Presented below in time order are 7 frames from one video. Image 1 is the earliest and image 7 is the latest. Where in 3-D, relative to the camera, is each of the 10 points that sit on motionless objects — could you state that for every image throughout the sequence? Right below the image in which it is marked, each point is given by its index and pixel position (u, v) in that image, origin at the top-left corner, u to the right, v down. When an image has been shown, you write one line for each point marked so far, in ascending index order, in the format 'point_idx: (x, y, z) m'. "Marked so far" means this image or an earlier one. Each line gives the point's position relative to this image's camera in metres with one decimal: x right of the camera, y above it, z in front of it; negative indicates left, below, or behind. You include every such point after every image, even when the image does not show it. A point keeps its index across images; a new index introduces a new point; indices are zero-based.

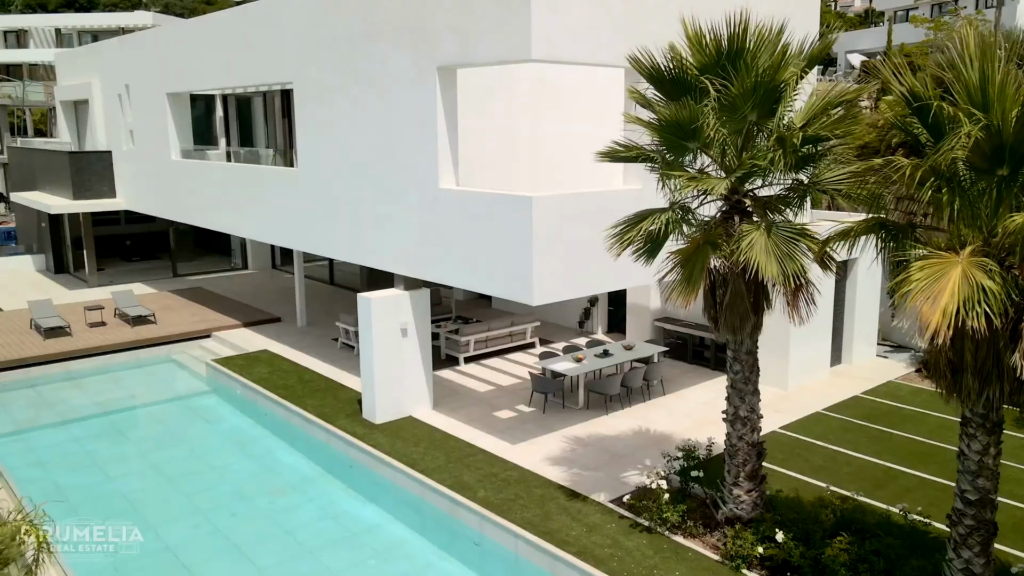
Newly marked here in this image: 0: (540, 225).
0: (+0.4, +0.8, +9.4) m
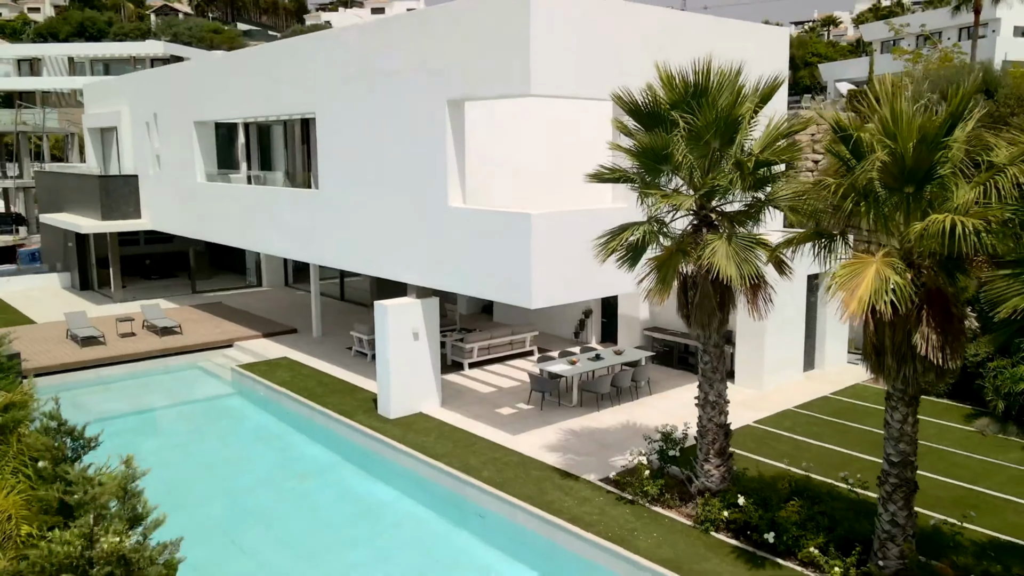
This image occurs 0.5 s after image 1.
0: (+0.4, +0.7, +10.7) m
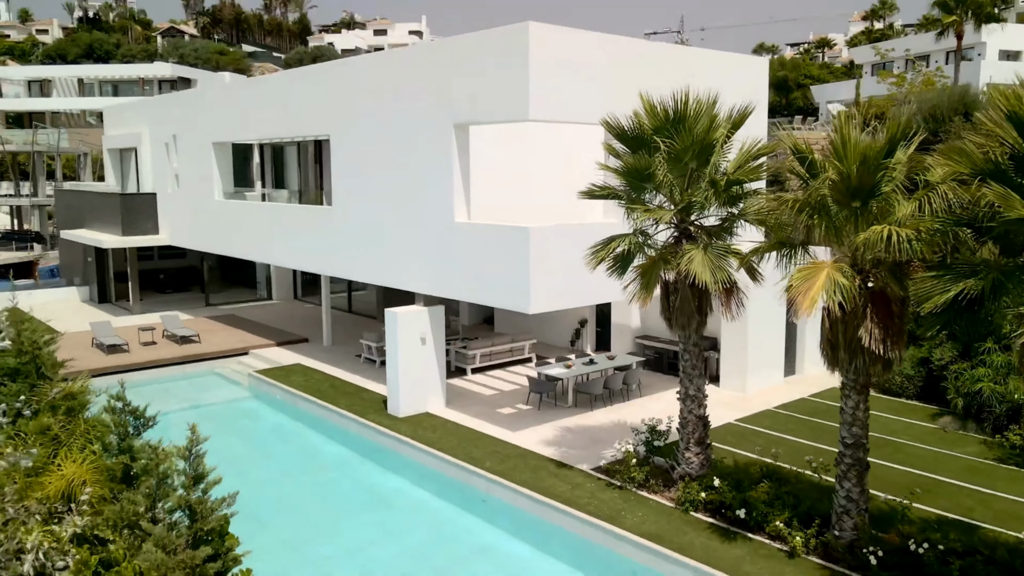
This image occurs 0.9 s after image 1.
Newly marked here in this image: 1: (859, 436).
0: (+0.4, +0.6, +11.7) m
1: (+3.8, -1.6, +8.2) m
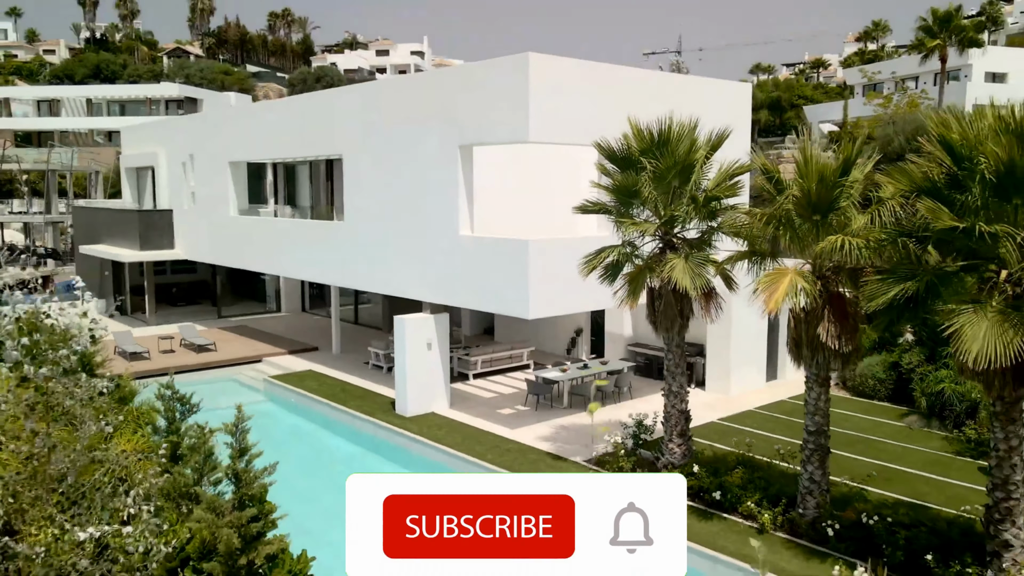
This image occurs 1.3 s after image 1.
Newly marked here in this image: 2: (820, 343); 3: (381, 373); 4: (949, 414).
0: (+0.4, +0.5, +12.8) m
1: (+3.8, -1.7, +9.2) m
2: (+3.6, -0.6, +8.9) m
3: (-3.1, -2.0, +17.7) m
4: (+7.6, -2.2, +13.1) m
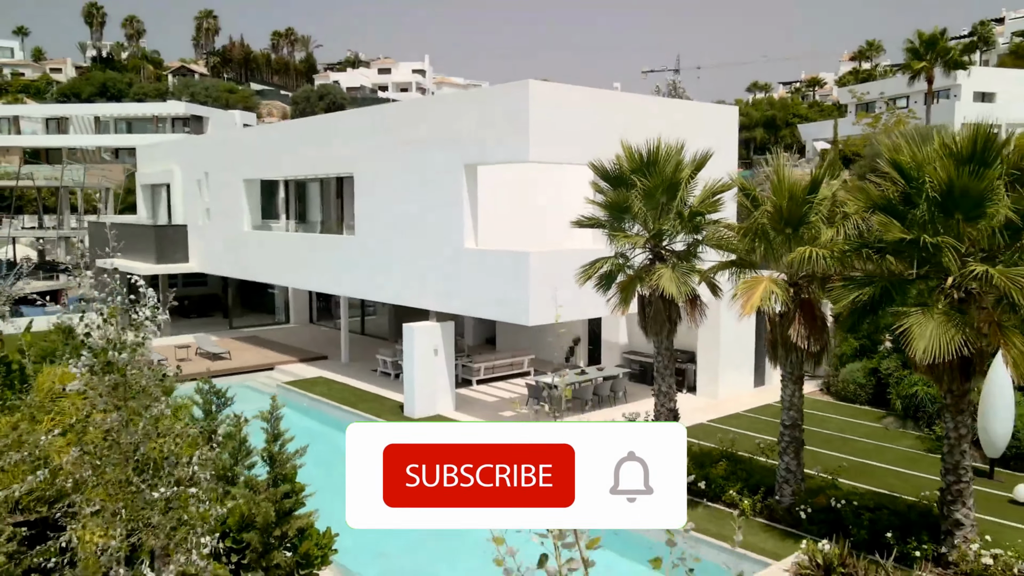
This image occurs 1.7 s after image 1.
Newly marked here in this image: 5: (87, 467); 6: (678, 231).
0: (+0.4, +0.3, +13.8) m
1: (+3.8, -1.7, +10.1) m
2: (+3.7, -0.7, +9.9) m
3: (-3.0, -2.3, +18.7) m
4: (+7.6, -2.4, +14.0) m
5: (-3.2, -1.4, +5.8) m
6: (+2.5, +0.9, +11.5) m
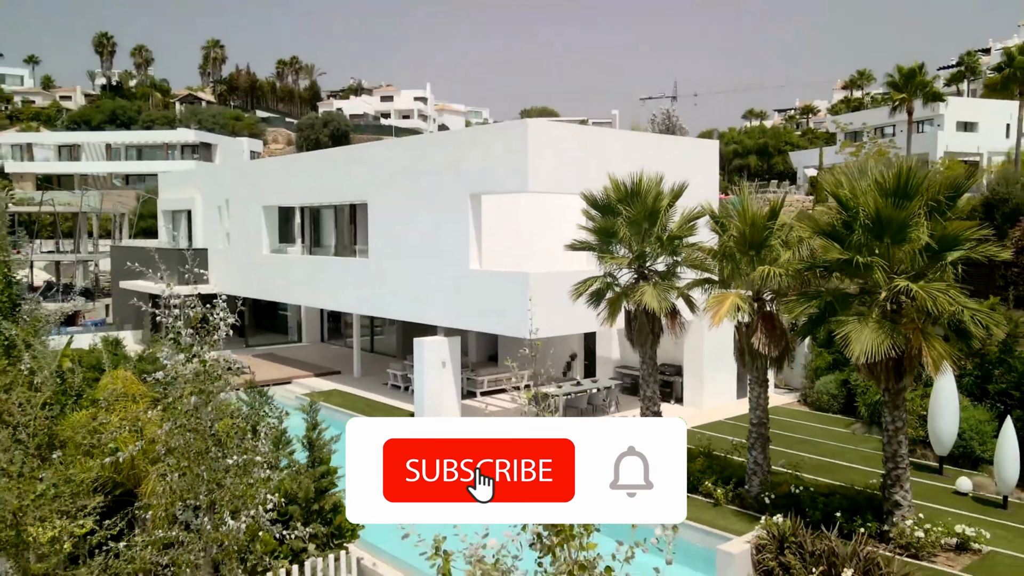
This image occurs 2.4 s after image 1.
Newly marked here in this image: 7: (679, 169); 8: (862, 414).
0: (+0.4, 0.0, +15.3) m
1: (+3.8, -2.0, +11.6) m
2: (+3.7, -0.9, +11.4) m
3: (-3.0, -2.8, +20.1) m
4: (+7.6, -2.7, +15.4) m
5: (-3.2, -1.4, +7.3) m
6: (+2.5, +0.6, +13.1) m
7: (+4.0, +2.8, +17.8) m
8: (+7.6, -2.7, +16.3) m
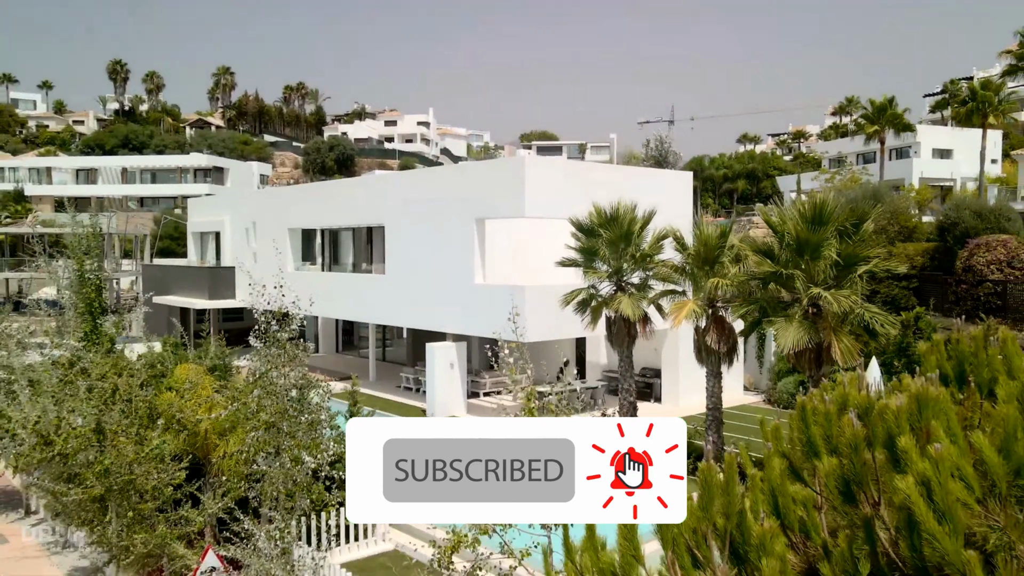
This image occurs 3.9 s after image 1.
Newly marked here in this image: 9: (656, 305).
0: (+0.4, -0.3, +17.9) m
1: (+3.8, -2.1, +14.2) m
2: (+3.7, -1.1, +14.0) m
3: (-3.0, -3.1, +22.6) m
4: (+7.6, -3.0, +18.0) m
5: (-3.2, -1.5, +9.9) m
6: (+2.5, +0.4, +15.7) m
7: (+4.0, +2.5, +20.5) m
8: (+7.5, -3.0, +18.8) m
9: (+3.0, -0.4, +15.8) m
